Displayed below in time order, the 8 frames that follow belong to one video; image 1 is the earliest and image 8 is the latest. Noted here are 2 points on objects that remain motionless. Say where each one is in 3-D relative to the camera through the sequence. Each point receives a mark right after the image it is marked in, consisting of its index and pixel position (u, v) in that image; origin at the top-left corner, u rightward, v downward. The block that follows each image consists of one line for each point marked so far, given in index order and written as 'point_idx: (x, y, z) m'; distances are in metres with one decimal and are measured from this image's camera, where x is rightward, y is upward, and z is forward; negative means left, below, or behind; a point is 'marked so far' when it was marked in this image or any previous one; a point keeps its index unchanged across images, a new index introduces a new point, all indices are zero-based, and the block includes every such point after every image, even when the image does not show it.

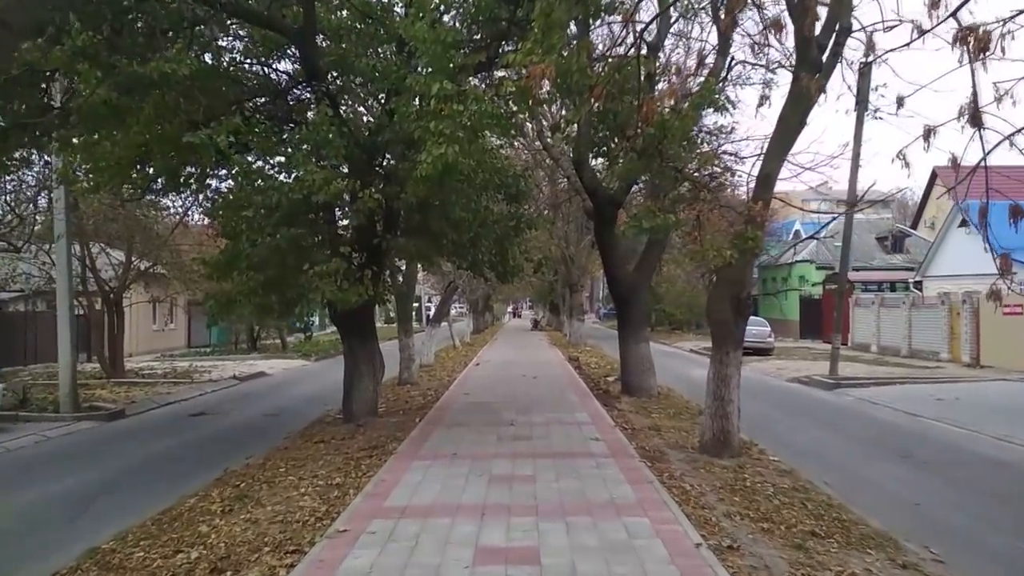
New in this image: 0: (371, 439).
0: (-1.9, -2.0, +12.7) m
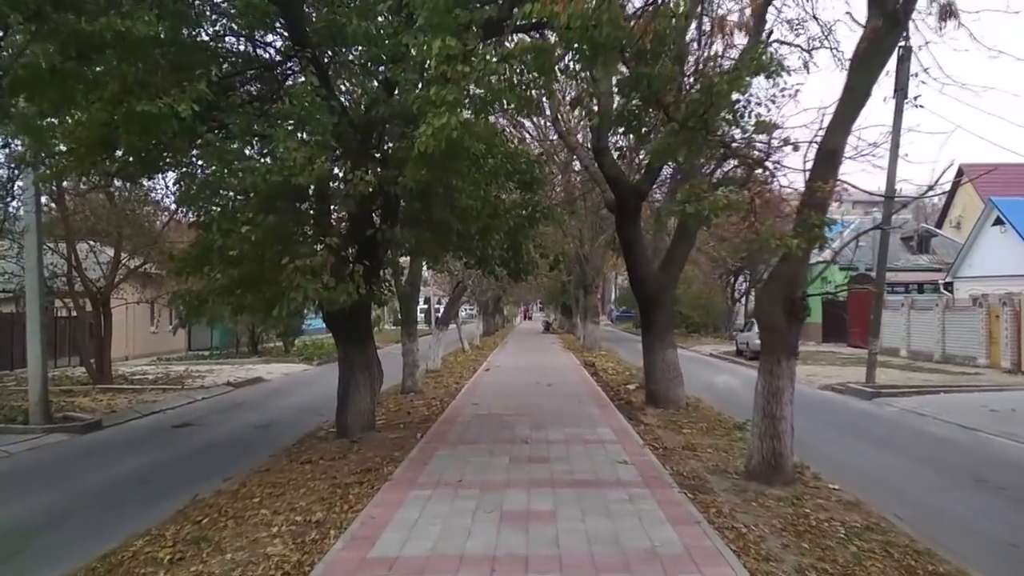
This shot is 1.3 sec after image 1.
0: (-1.7, -2.0, +11.1) m
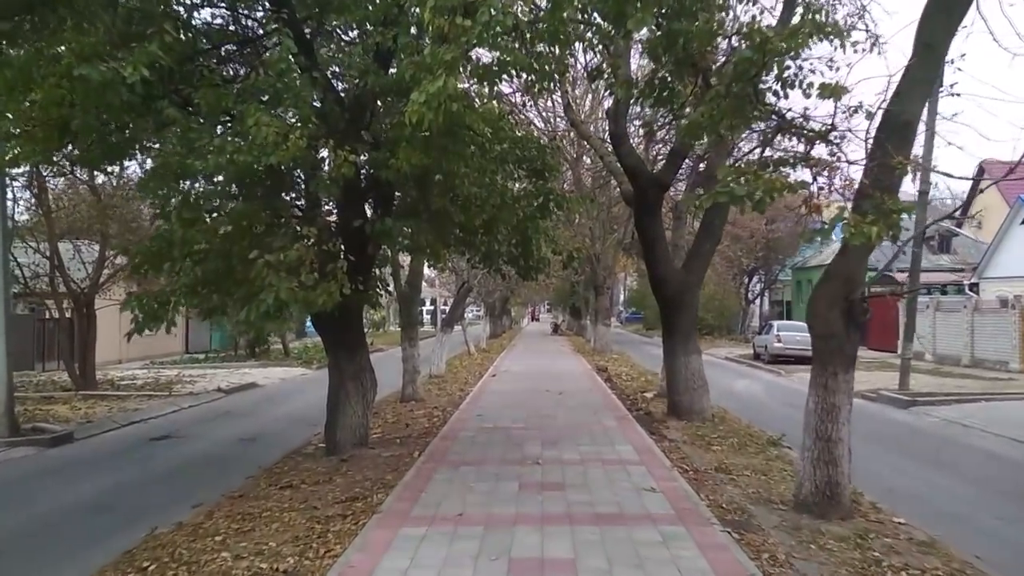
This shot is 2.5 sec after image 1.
0: (-1.6, -2.0, +9.7) m
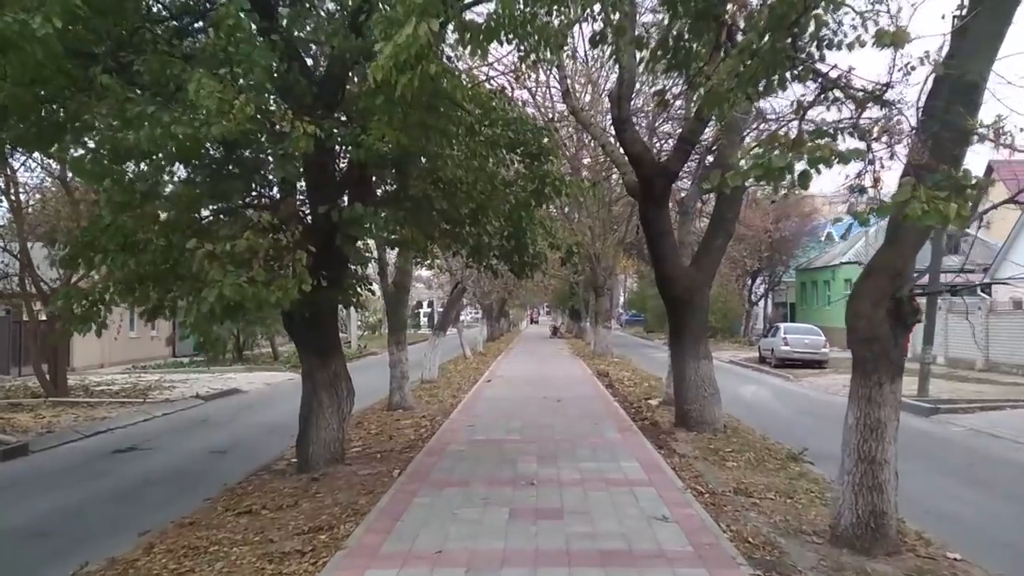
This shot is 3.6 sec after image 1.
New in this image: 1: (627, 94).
0: (-1.7, -2.0, +8.5) m
1: (+1.6, +2.6, +13.0) m
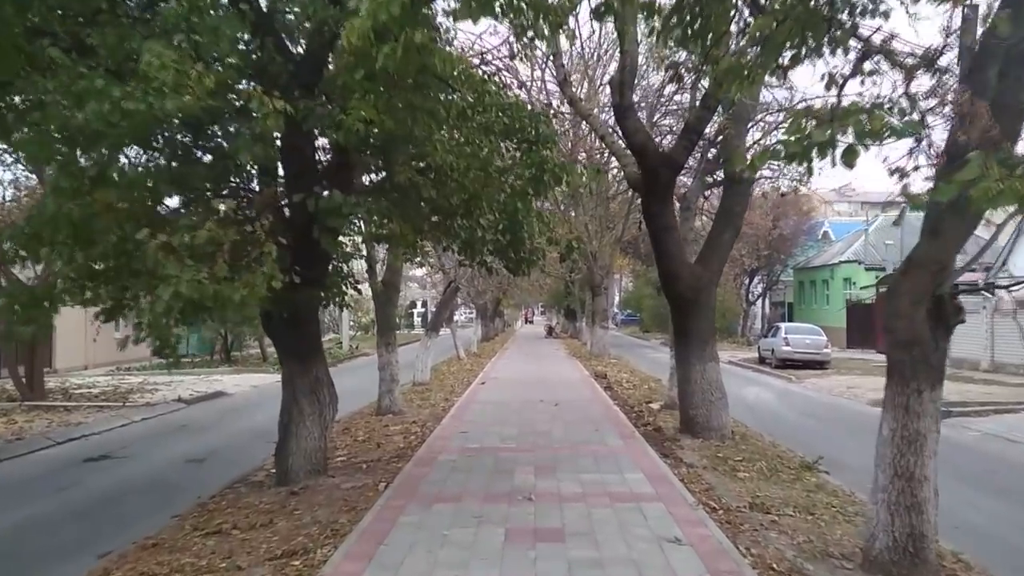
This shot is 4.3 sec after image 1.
0: (-1.7, -1.9, +7.7) m
1: (+1.5, +2.7, +12.2) m
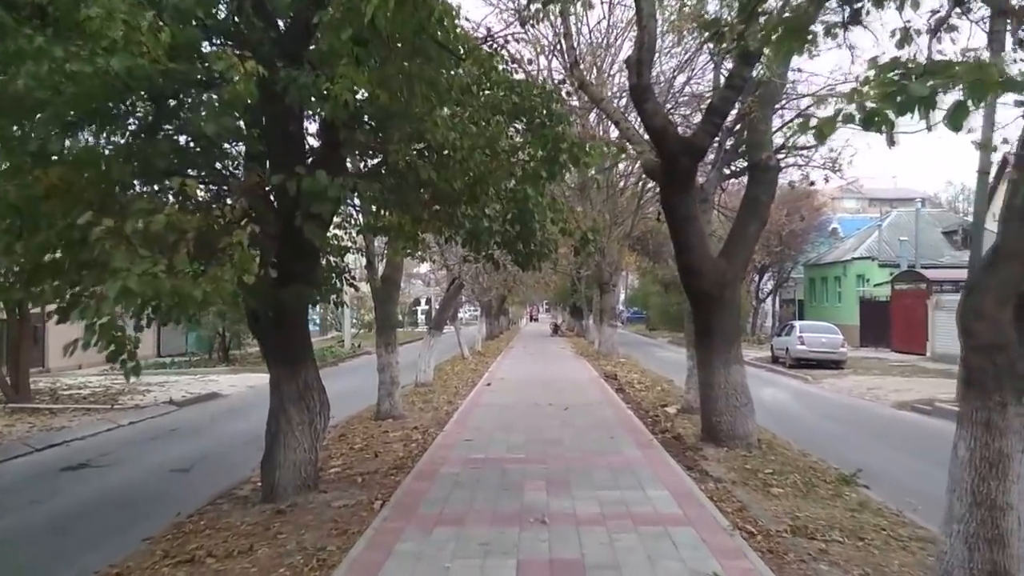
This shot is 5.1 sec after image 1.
0: (-1.7, -1.9, +6.8) m
1: (+1.6, +2.7, +11.3) m
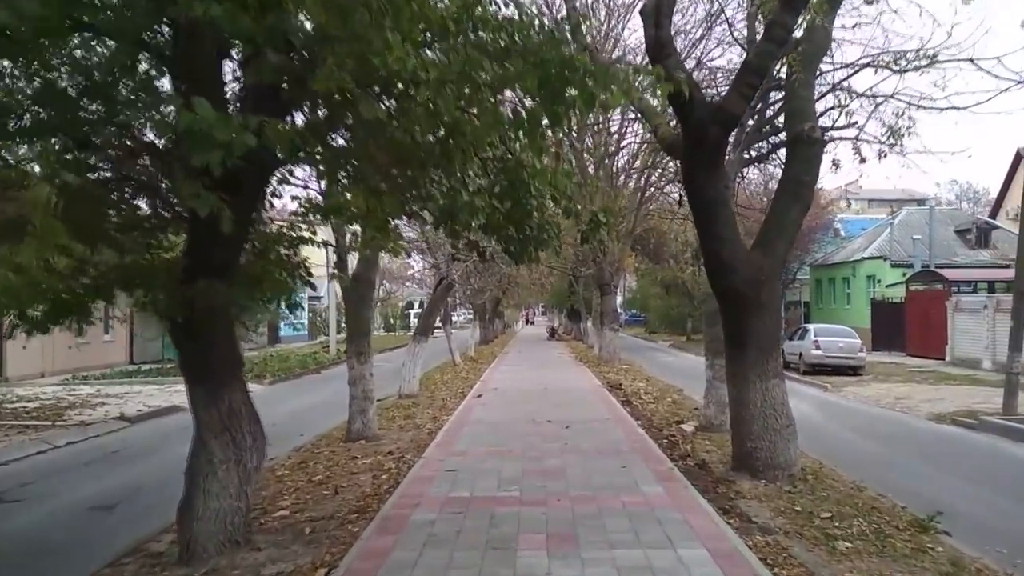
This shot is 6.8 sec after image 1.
0: (-1.7, -1.9, +4.7) m
1: (+1.5, +2.7, +9.3) m
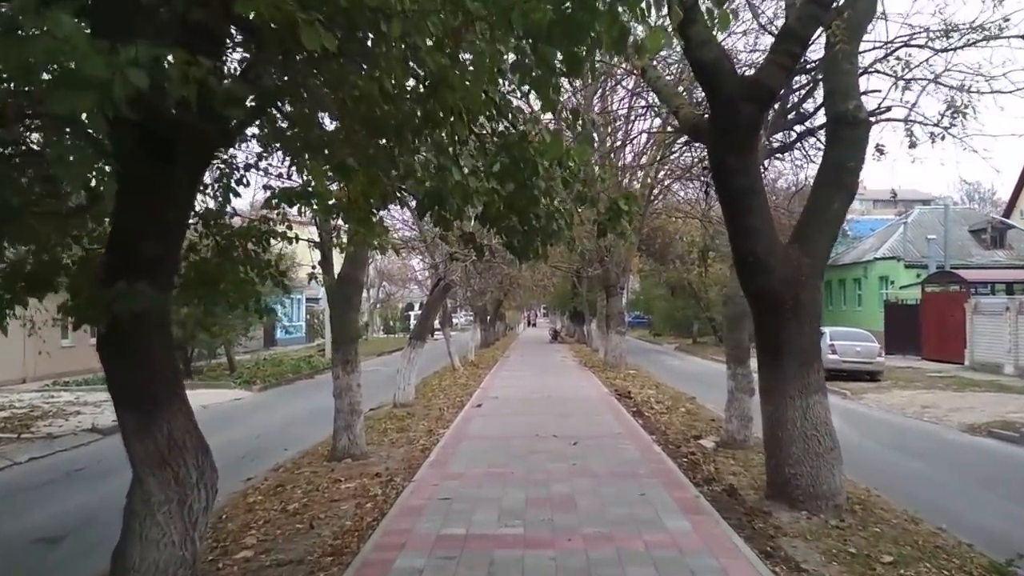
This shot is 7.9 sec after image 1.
0: (-1.7, -1.9, +3.5) m
1: (+1.5, +2.7, +8.0) m
